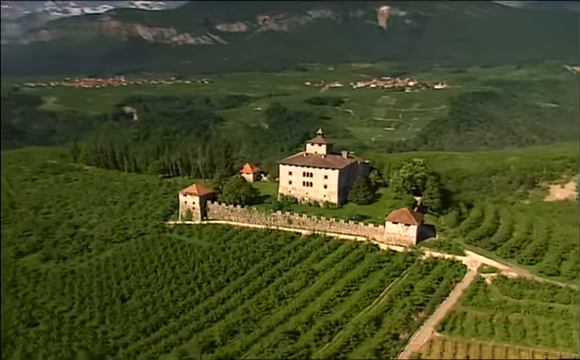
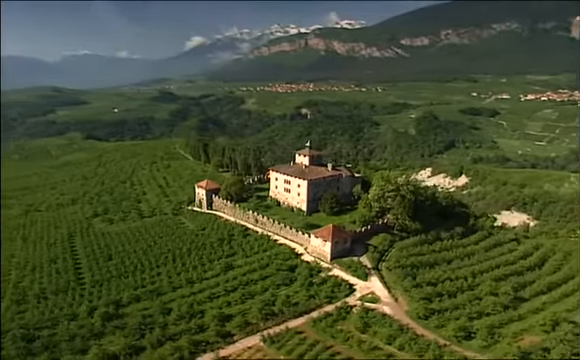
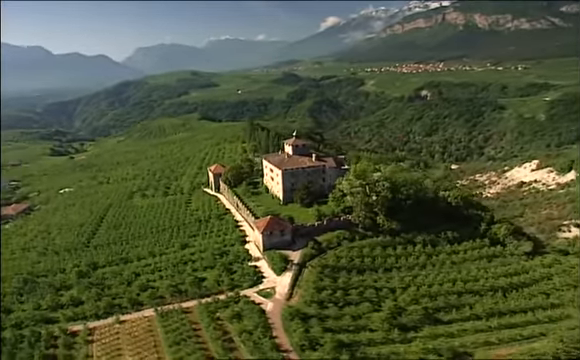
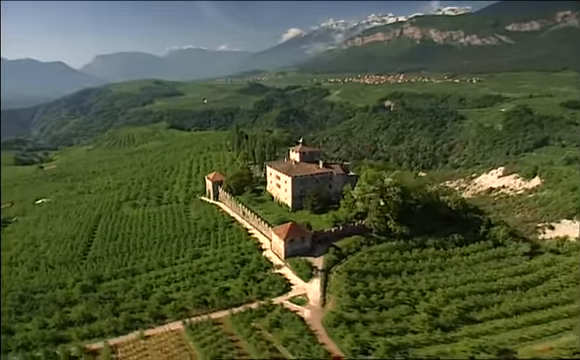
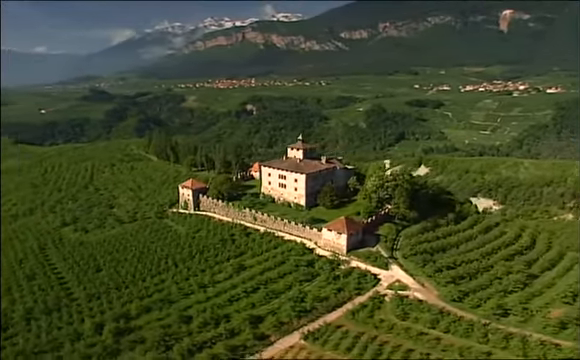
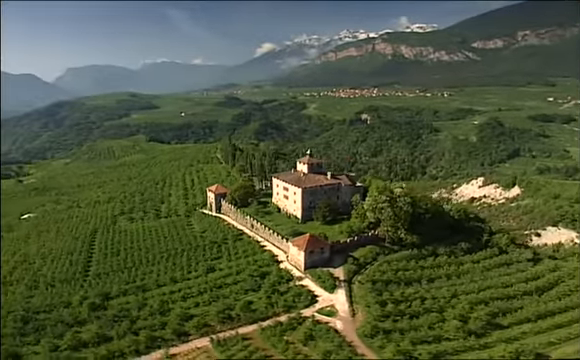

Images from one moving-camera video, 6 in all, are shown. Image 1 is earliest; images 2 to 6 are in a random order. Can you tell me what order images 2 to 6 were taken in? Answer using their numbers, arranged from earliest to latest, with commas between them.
5, 2, 6, 4, 3
